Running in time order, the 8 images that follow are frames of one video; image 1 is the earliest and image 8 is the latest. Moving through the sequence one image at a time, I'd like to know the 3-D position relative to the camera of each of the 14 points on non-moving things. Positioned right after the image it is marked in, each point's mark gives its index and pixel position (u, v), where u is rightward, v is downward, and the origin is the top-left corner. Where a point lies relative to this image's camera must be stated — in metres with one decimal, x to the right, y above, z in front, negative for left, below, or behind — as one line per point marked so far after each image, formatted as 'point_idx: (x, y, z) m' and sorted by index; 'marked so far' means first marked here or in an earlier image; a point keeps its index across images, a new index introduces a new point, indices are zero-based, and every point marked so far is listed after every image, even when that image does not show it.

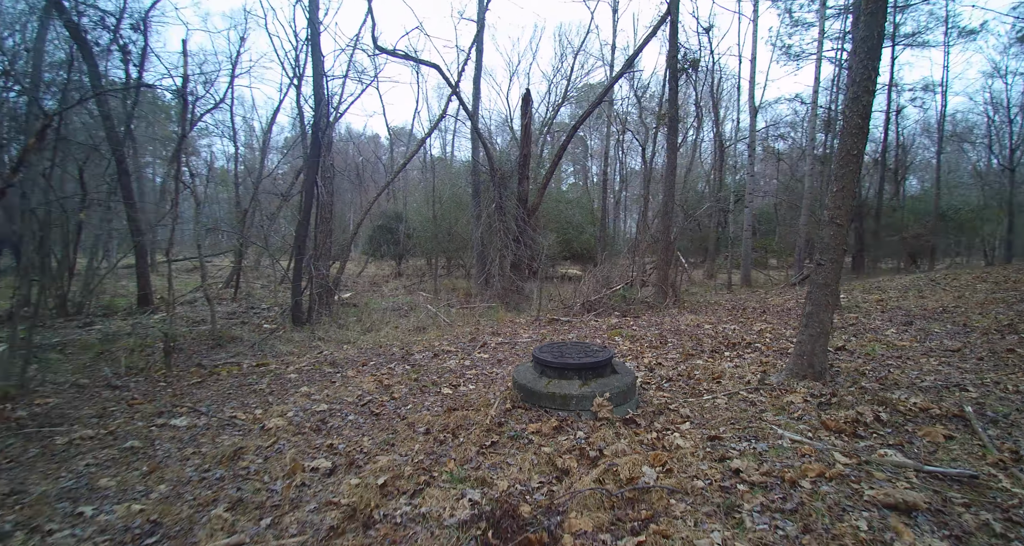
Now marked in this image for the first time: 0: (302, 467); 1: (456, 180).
0: (-1.2, -1.2, +2.9) m
1: (-2.1, +3.7, +17.8) m
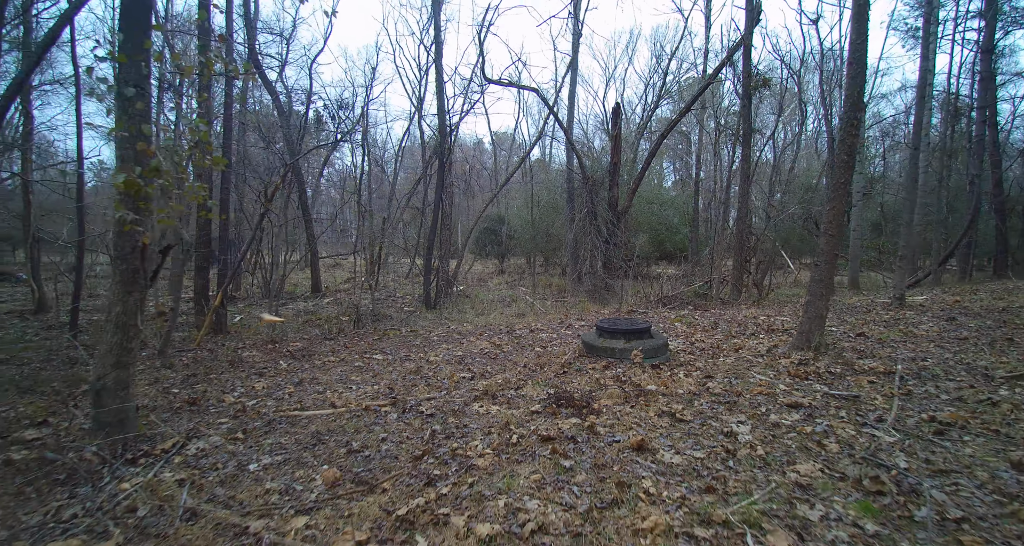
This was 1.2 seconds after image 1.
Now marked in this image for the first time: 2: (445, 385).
0: (-0.5, -1.1, +5.1) m
1: (+1.7, +3.8, +19.9) m
2: (-0.6, -1.2, +4.8) m
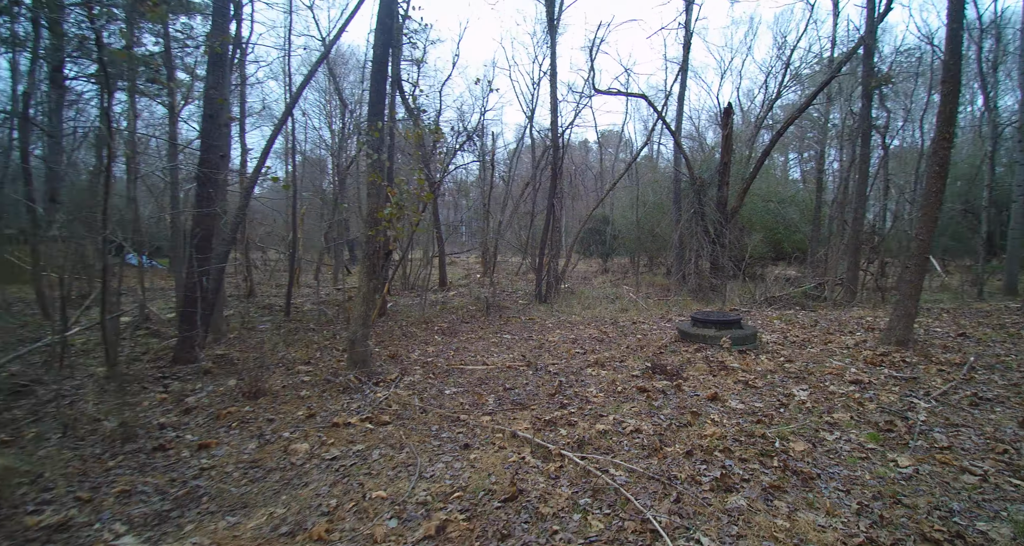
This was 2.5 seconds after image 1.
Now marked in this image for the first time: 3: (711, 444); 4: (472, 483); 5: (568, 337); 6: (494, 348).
0: (+0.9, -1.1, +6.5) m
1: (+6.4, +3.8, +20.4) m
2: (+0.8, -1.1, +6.3) m
3: (+1.4, -1.2, +3.3) m
4: (-0.2, -1.3, +3.0) m
5: (+0.9, -1.1, +7.9) m
6: (-0.2, -1.2, +7.3) m
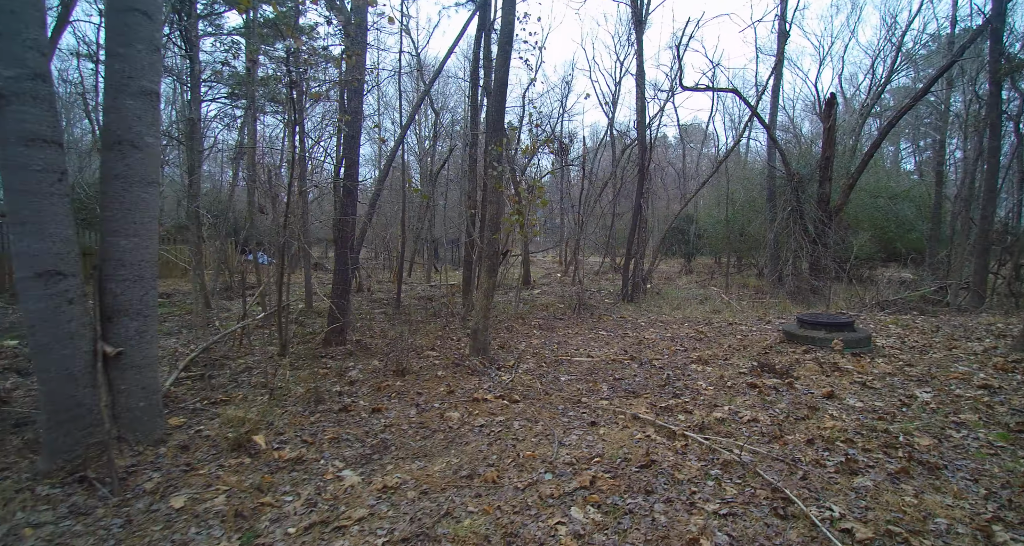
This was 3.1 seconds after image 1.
0: (+2.4, -1.1, +6.8) m
1: (+10.0, +3.7, +19.7) m
2: (+2.2, -1.1, +6.6) m
3: (+2.4, -1.2, +3.5) m
4: (+0.7, -1.3, +3.5) m
5: (+2.6, -1.1, +8.1) m
6: (+1.4, -1.1, +7.7) m
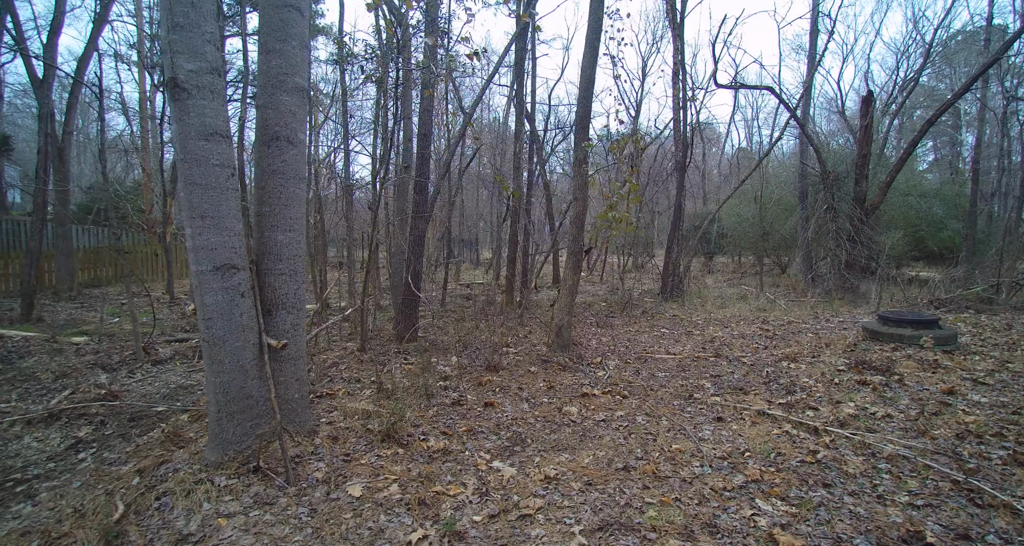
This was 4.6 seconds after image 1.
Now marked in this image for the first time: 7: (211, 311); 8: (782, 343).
0: (+3.5, -1.1, +6.7) m
1: (+11.3, +3.8, +19.6) m
2: (+3.3, -1.1, +6.5) m
3: (+3.5, -1.2, +3.5) m
4: (+1.8, -1.3, +3.5) m
5: (+3.8, -1.0, +8.1) m
6: (+2.5, -1.1, +7.7) m
7: (-1.9, -0.2, +2.9) m
8: (+4.0, -1.0, +7.0) m
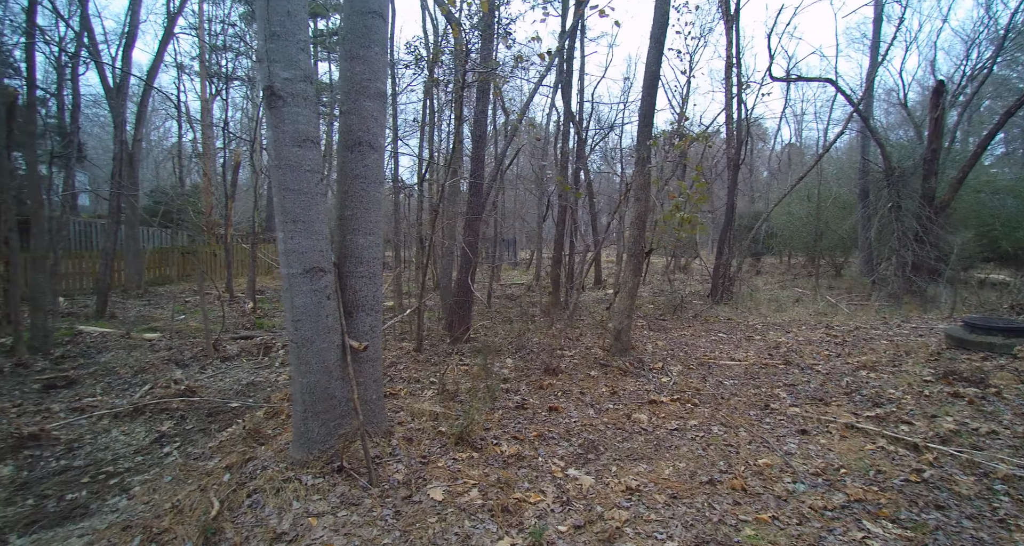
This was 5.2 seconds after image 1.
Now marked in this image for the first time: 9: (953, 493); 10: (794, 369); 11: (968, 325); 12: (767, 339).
0: (+4.3, -1.1, +6.4) m
1: (+13.0, +3.7, +18.6) m
2: (+4.1, -1.1, +6.2) m
3: (+4.0, -1.2, +3.2) m
4: (+2.3, -1.3, +3.3) m
5: (+4.7, -1.1, +7.7) m
6: (+3.4, -1.1, +7.4) m
7: (-1.3, -0.3, +3.0) m
8: (+4.8, -1.1, +6.6) m
9: (+2.6, -1.3, +2.8) m
10: (+3.4, -1.2, +5.7) m
11: (+6.1, -0.7, +6.3) m
12: (+4.2, -1.1, +7.8) m
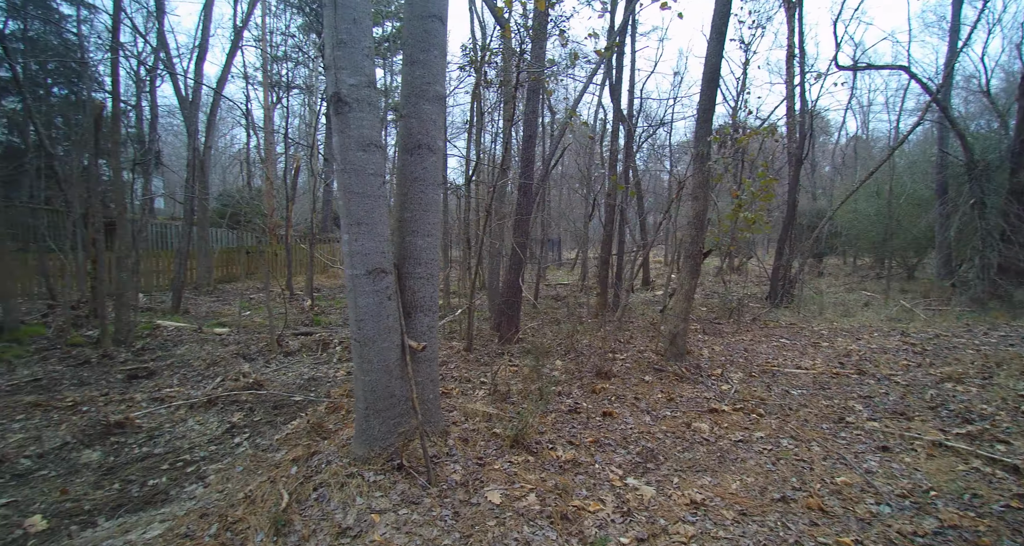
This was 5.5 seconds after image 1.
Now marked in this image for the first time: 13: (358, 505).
0: (+5.0, -1.2, +5.9) m
1: (+14.8, +3.6, +17.2) m
2: (+4.8, -1.2, +5.8) m
3: (+4.4, -1.3, +2.7) m
4: (+2.7, -1.3, +3.0) m
5: (+5.5, -1.1, +7.2) m
6: (+4.1, -1.2, +7.0) m
7: (-1.0, -0.3, +3.1) m
8: (+5.5, -1.1, +6.1) m
9: (+3.0, -1.3, +2.5) m
10: (+4.0, -1.2, +5.3) m
11: (+6.7, -0.7, +5.6) m
12: (+5.0, -1.1, +7.3) m
13: (-0.9, -1.4, +2.9) m
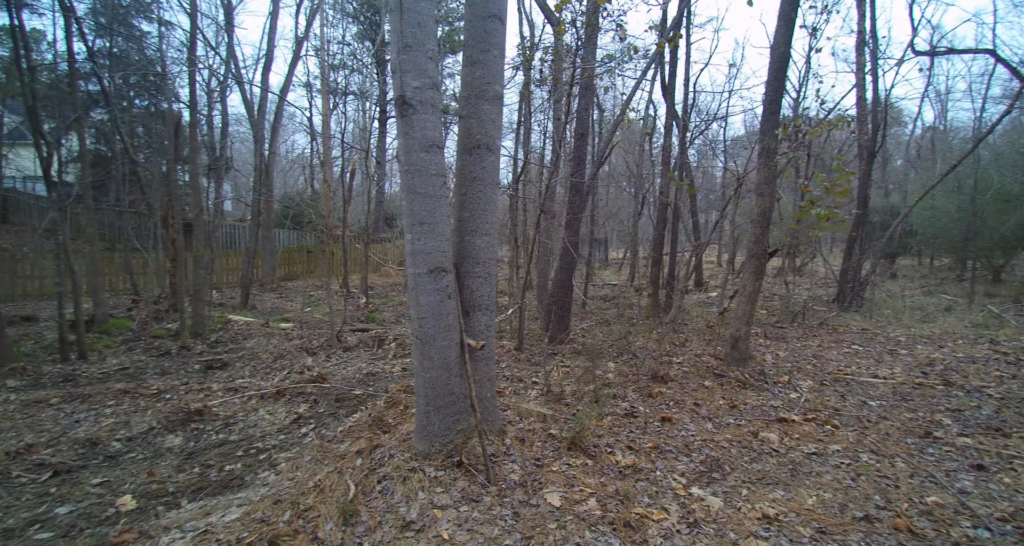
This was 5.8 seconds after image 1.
0: (+5.6, -1.2, +5.4) m
1: (+16.6, +3.5, +15.7) m
2: (+5.4, -1.2, +5.2) m
3: (+4.7, -1.3, +2.3) m
4: (+3.1, -1.4, +2.7) m
5: (+6.2, -1.2, +6.6) m
6: (+4.9, -1.2, +6.6) m
7: (-0.6, -0.3, +3.1) m
8: (+6.1, -1.2, +5.5) m
9: (+3.3, -1.4, +2.2) m
10: (+4.6, -1.2, +4.9) m
11: (+7.3, -0.8, +4.9) m
12: (+5.8, -1.2, +6.8) m
13: (-0.6, -1.4, +2.9) m
